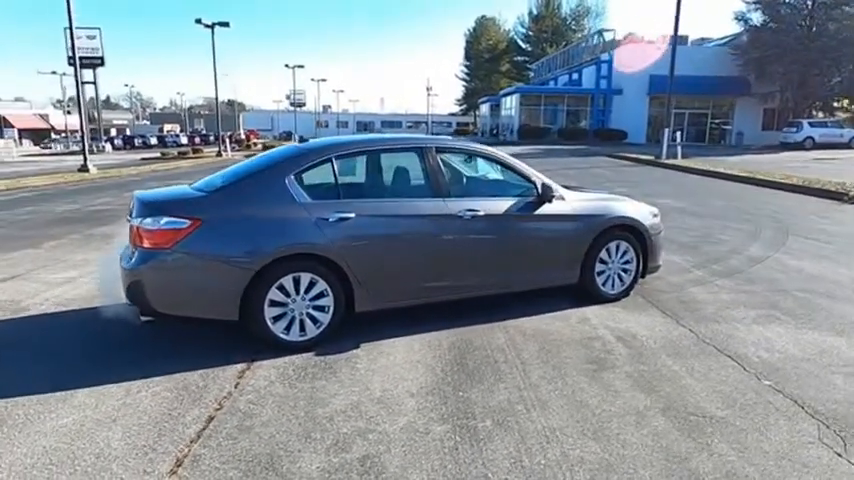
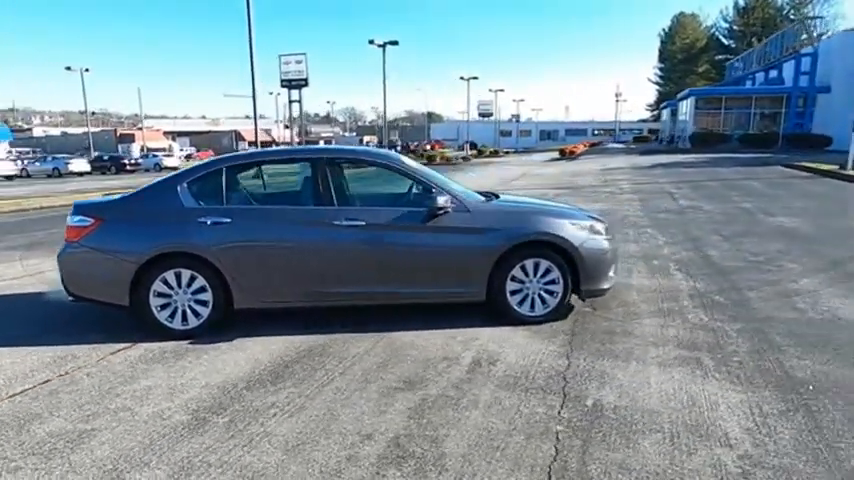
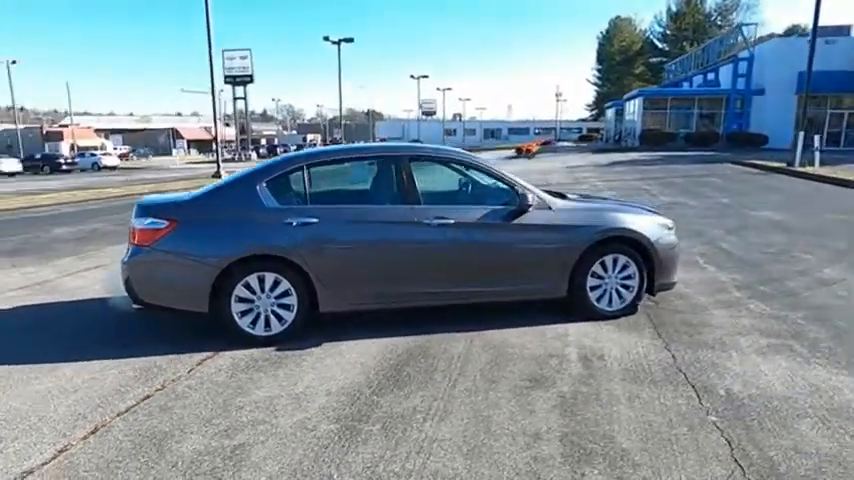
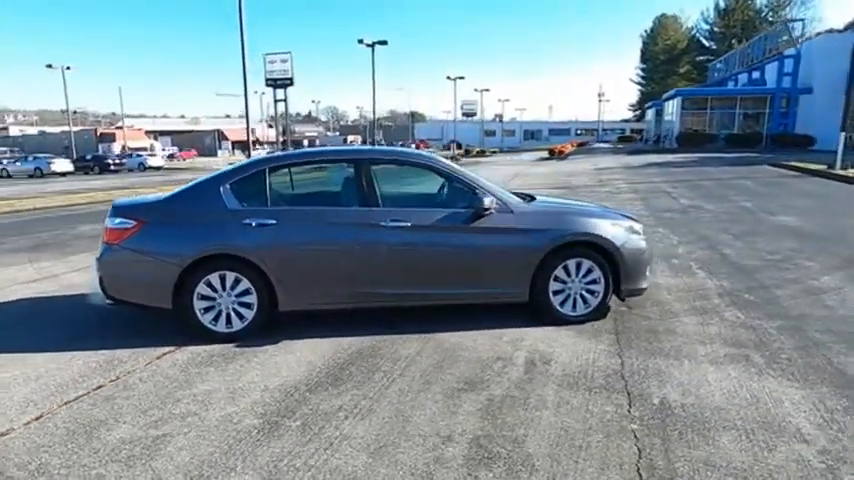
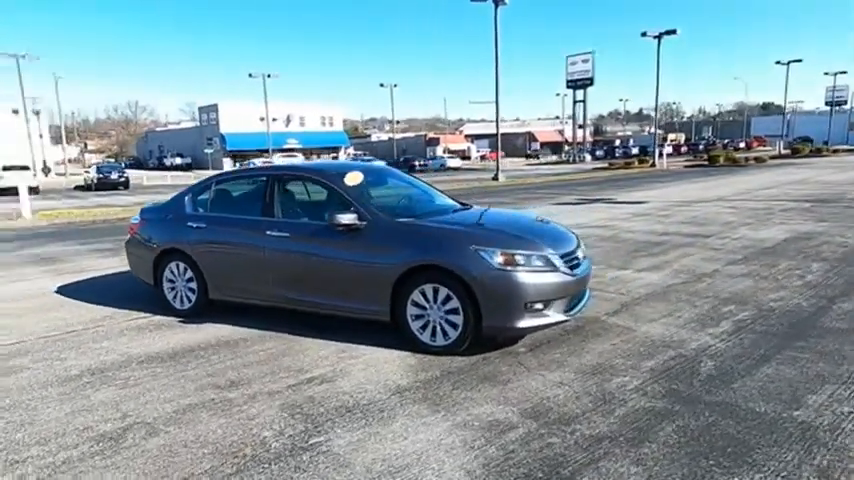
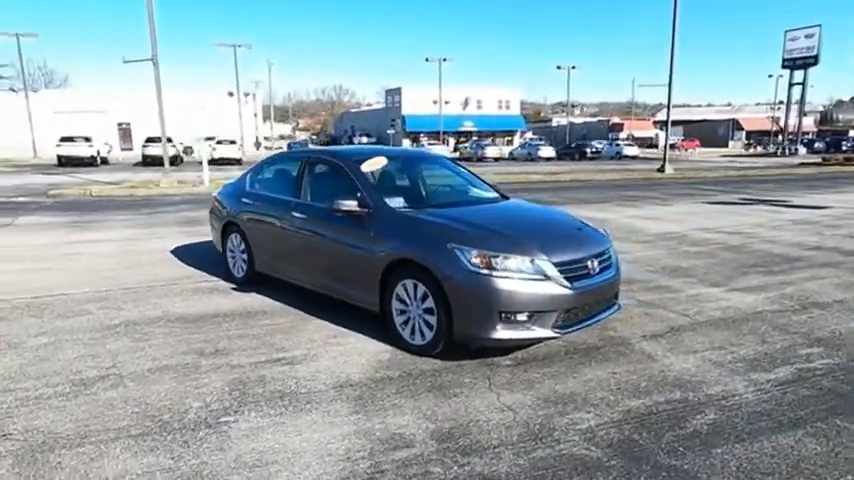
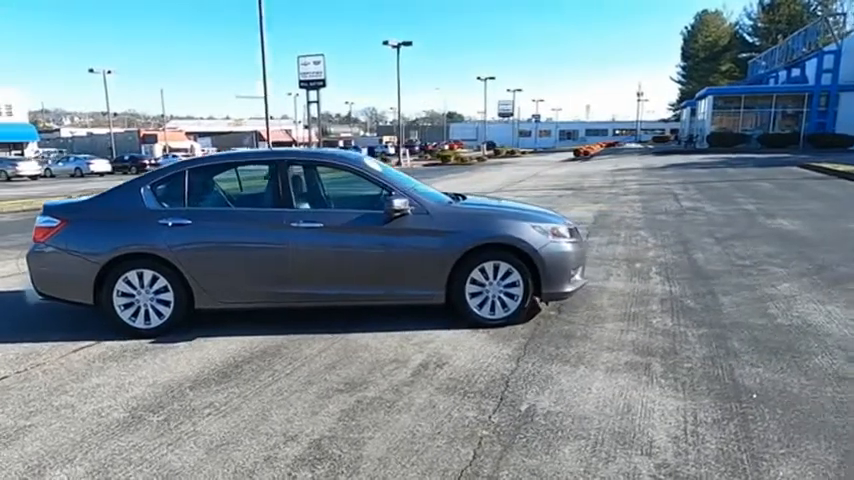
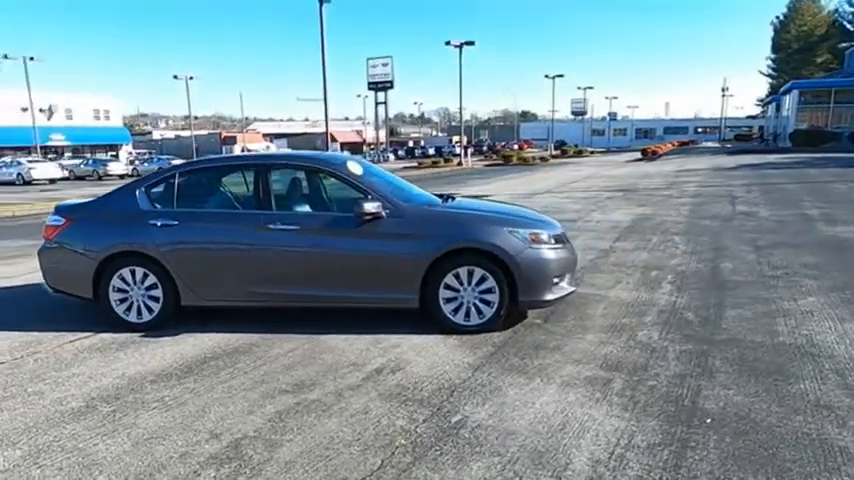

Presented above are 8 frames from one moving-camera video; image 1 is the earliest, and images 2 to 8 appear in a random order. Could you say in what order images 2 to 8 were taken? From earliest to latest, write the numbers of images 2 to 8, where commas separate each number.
3, 4, 2, 7, 8, 5, 6
